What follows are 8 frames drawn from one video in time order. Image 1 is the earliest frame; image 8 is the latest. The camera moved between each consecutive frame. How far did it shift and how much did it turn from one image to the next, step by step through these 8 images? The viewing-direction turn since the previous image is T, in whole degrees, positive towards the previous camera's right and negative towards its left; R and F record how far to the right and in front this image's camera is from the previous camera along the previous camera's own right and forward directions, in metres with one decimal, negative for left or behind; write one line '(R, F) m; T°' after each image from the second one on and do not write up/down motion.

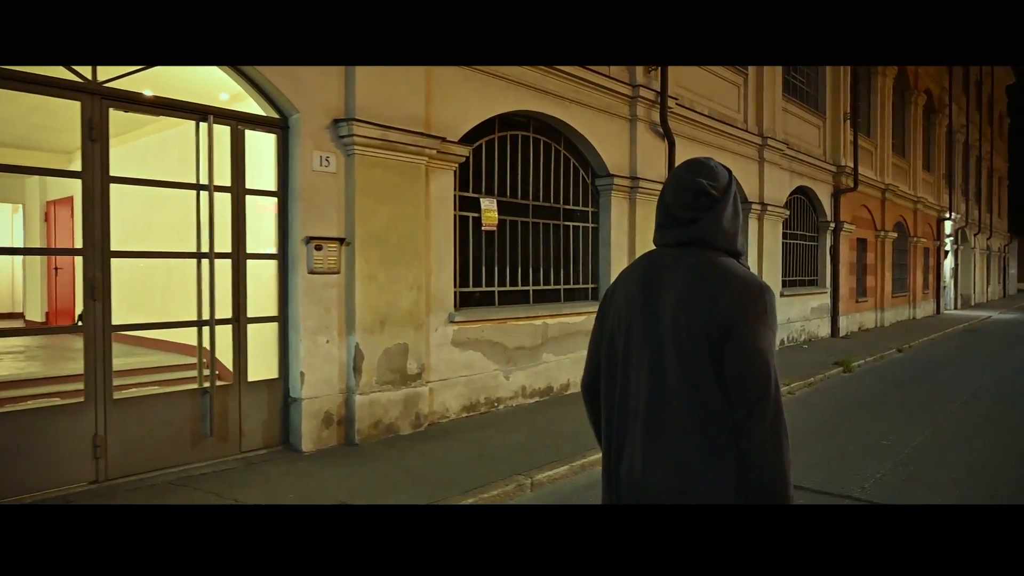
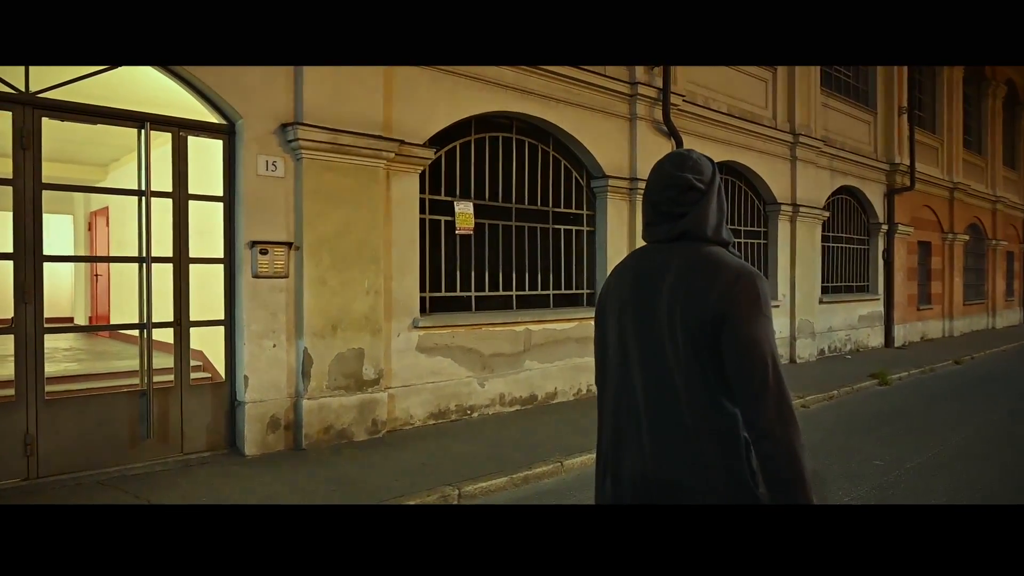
(+1.2, +0.3) m; -7°
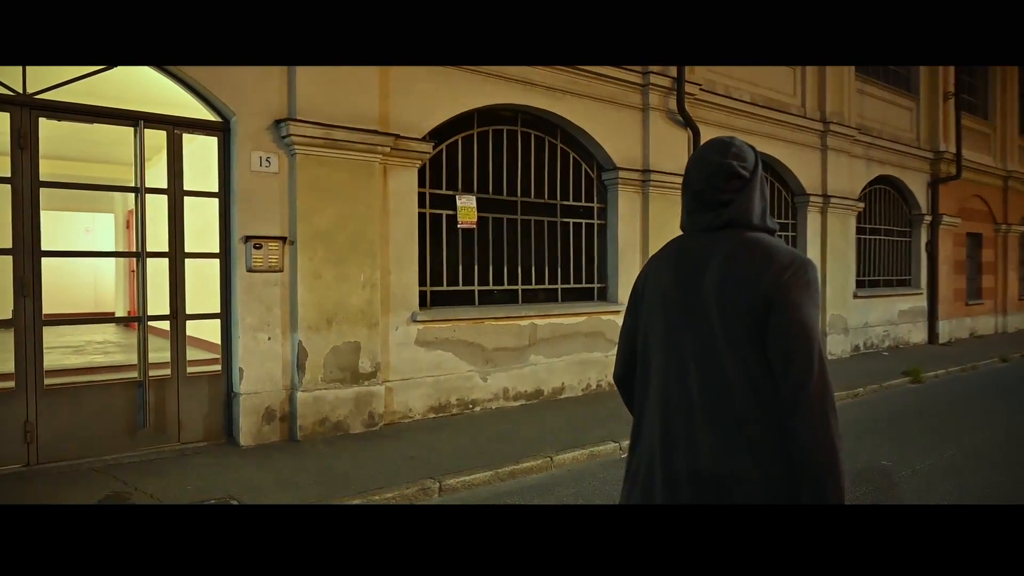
(+0.5, +0.1) m; -4°
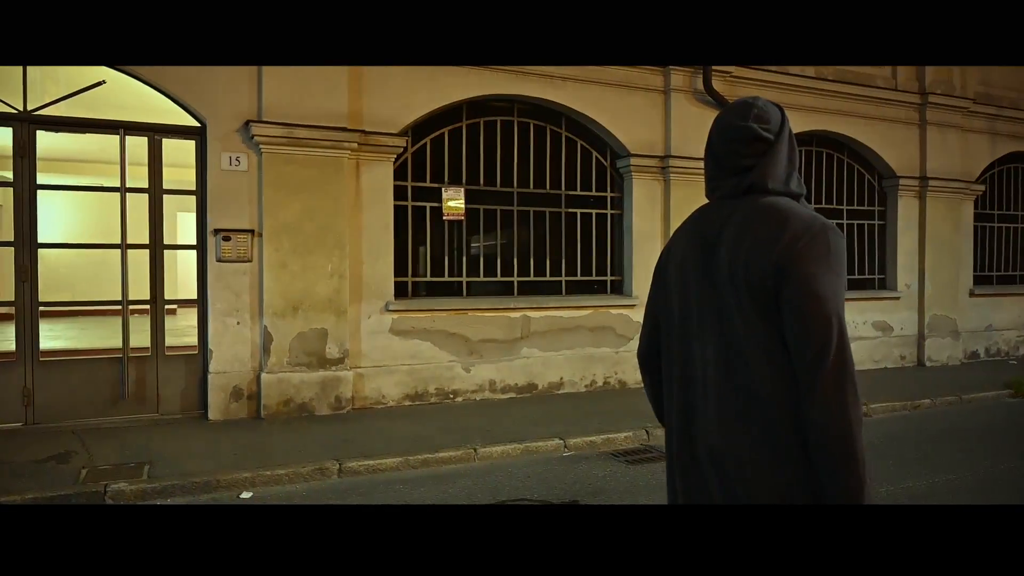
(+2.2, +0.4) m; -15°
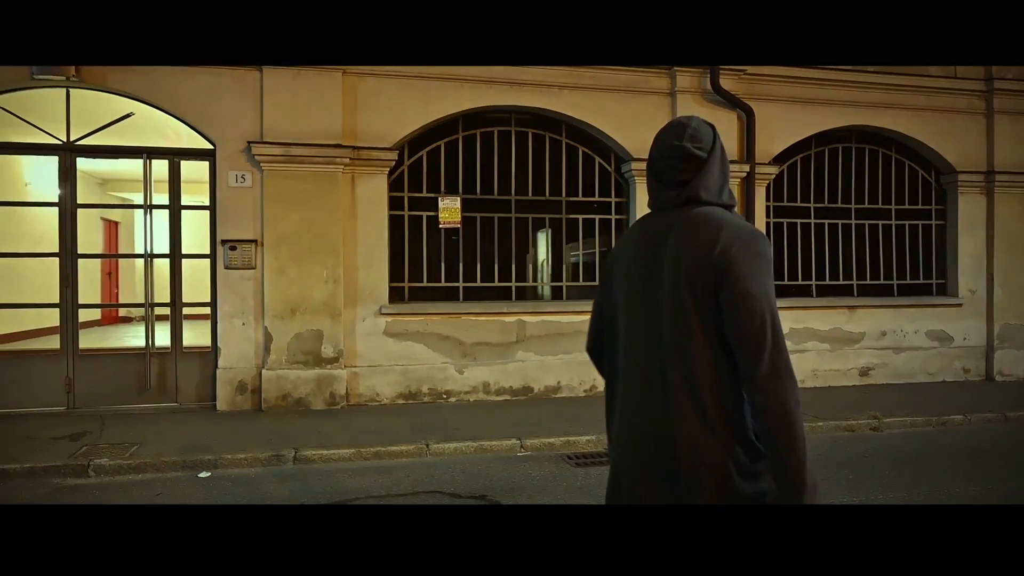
(+1.6, -0.1) m; -11°
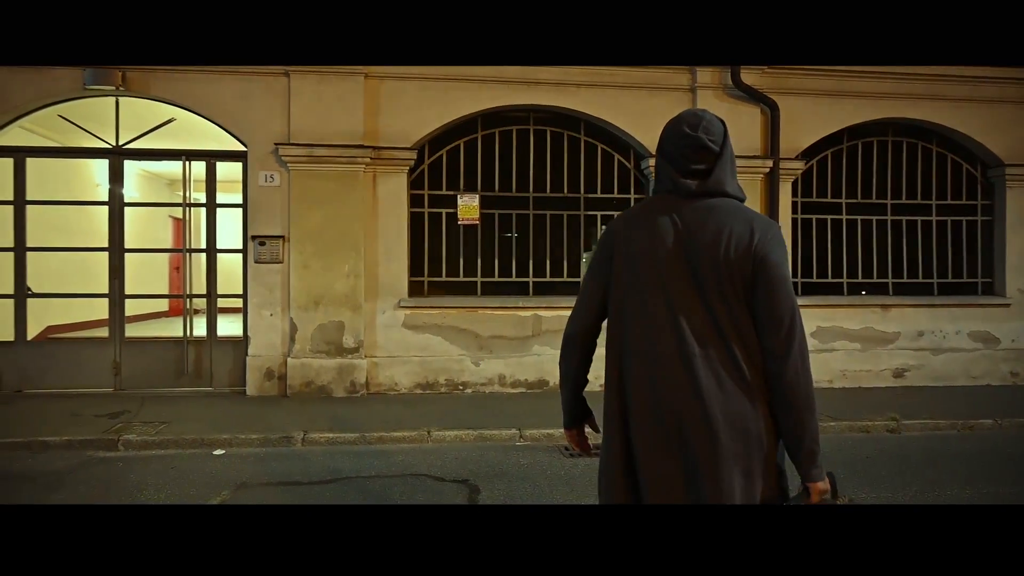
(+0.7, -0.1) m; -6°
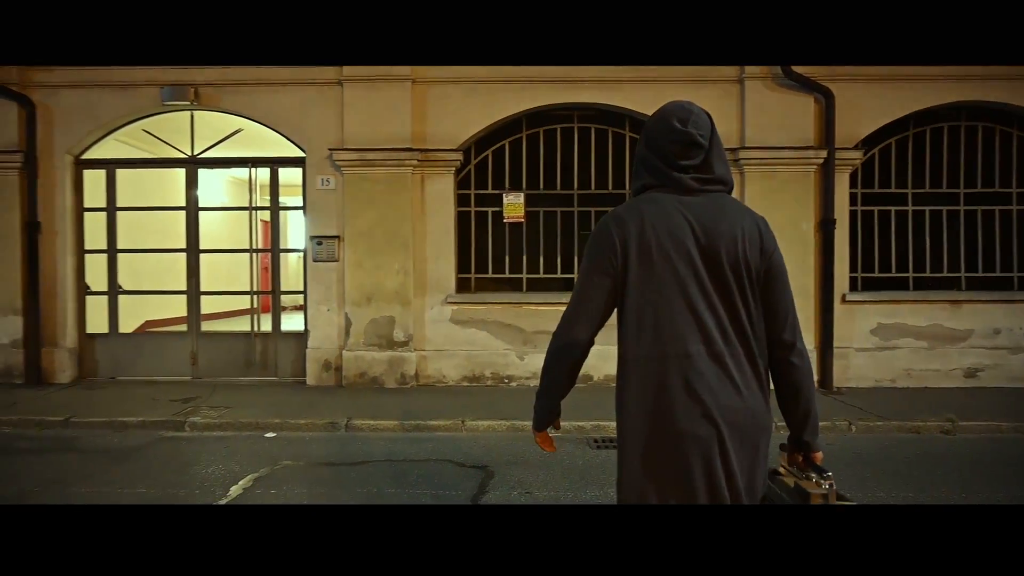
(+0.6, -0.1) m; -8°
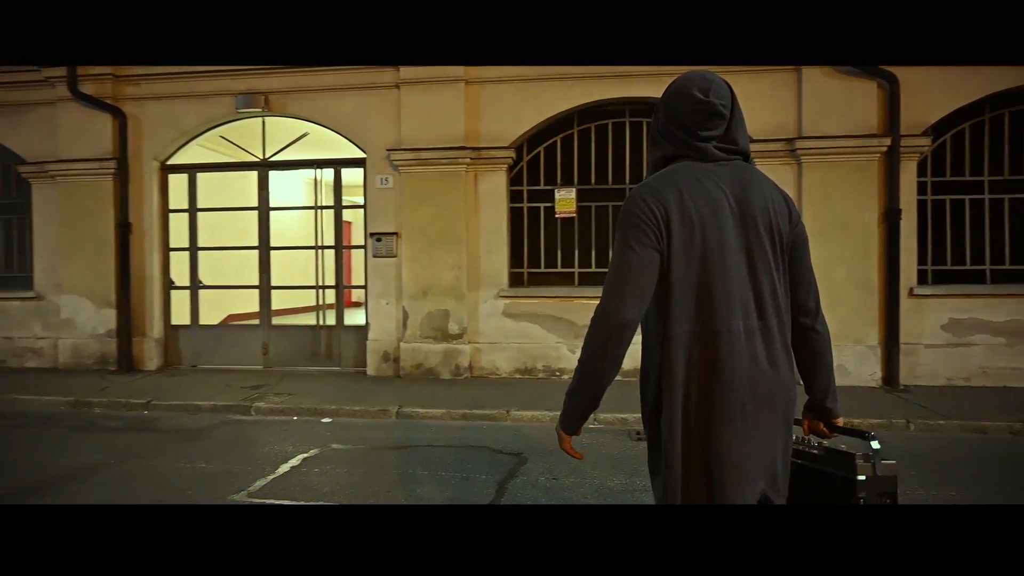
(+0.4, -0.1) m; -7°
